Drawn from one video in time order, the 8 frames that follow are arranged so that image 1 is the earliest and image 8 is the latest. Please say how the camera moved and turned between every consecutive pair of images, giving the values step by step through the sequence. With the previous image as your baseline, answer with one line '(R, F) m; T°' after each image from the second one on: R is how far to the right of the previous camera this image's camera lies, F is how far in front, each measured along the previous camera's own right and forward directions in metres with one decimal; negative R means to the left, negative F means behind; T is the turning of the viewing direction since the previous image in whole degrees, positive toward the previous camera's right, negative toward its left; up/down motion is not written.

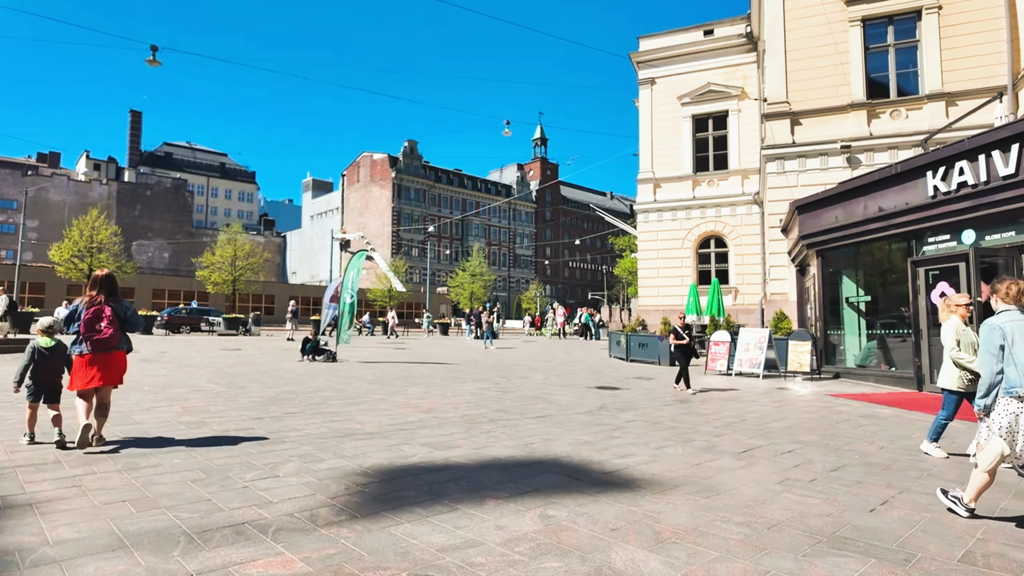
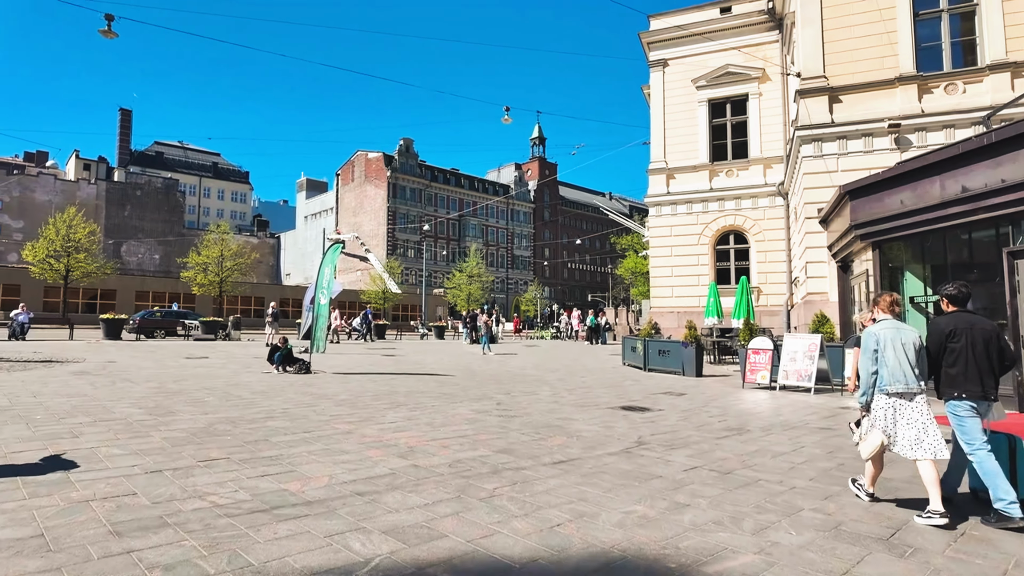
(-0.1, +2.2) m; 0°
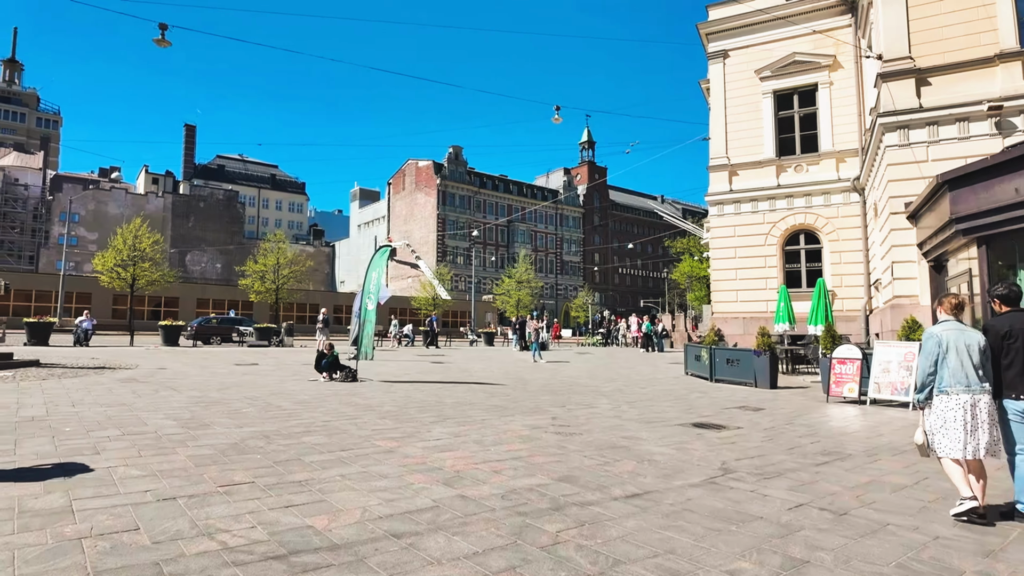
(-0.1, +0.8) m; -5°
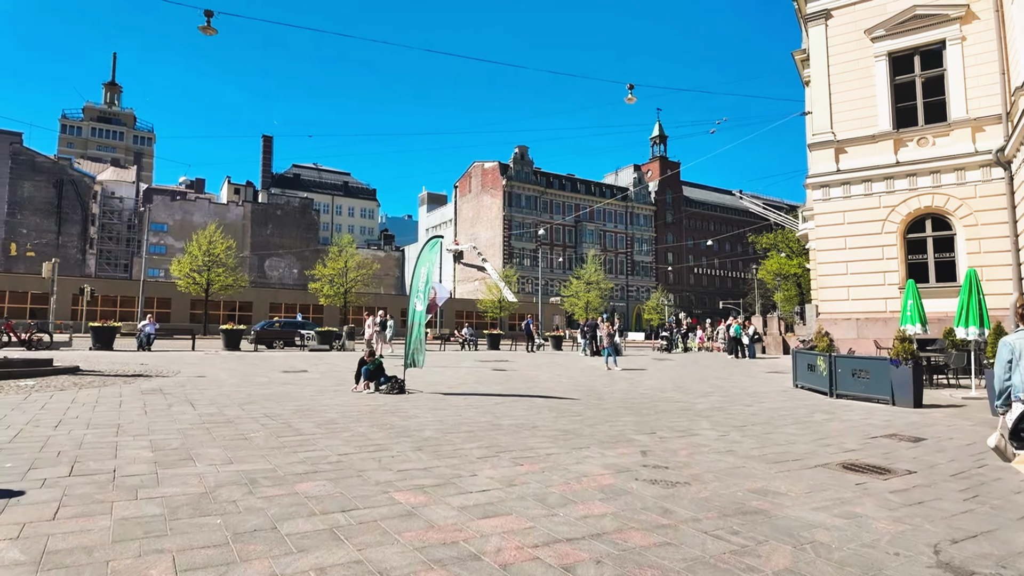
(-0.1, +2.0) m; -7°
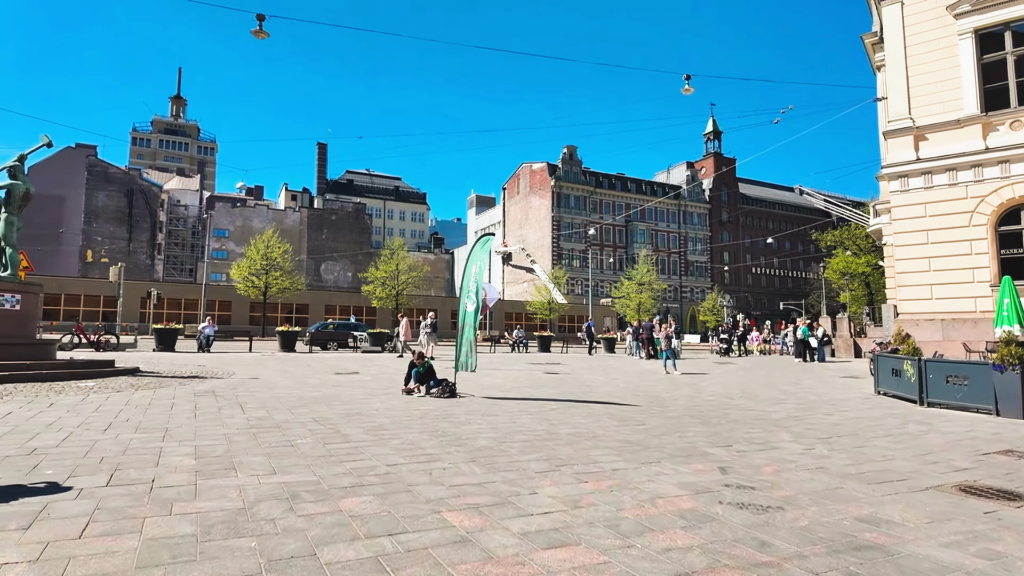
(-0.1, +0.5) m; -5°
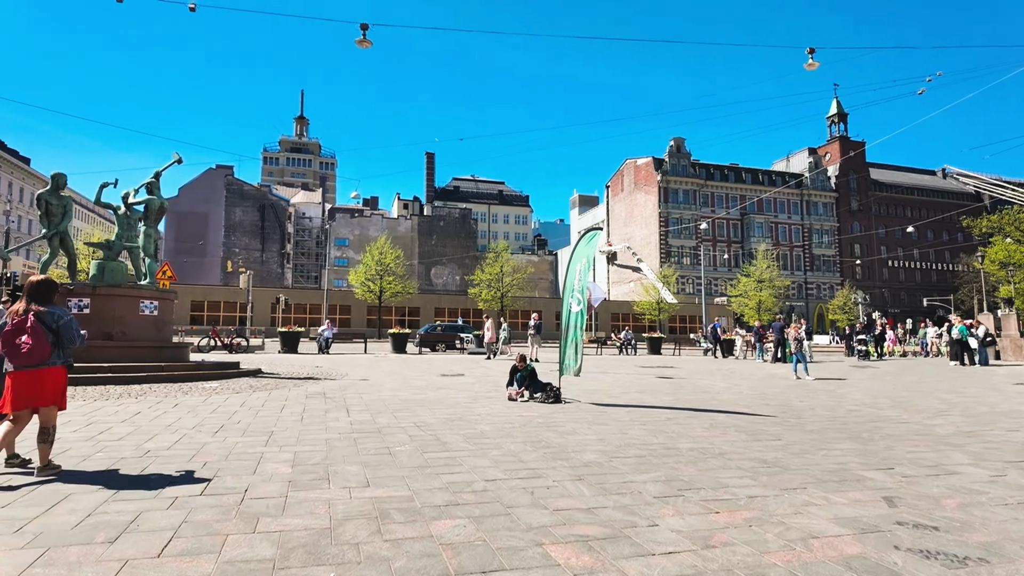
(0.0, +0.6) m; -10°
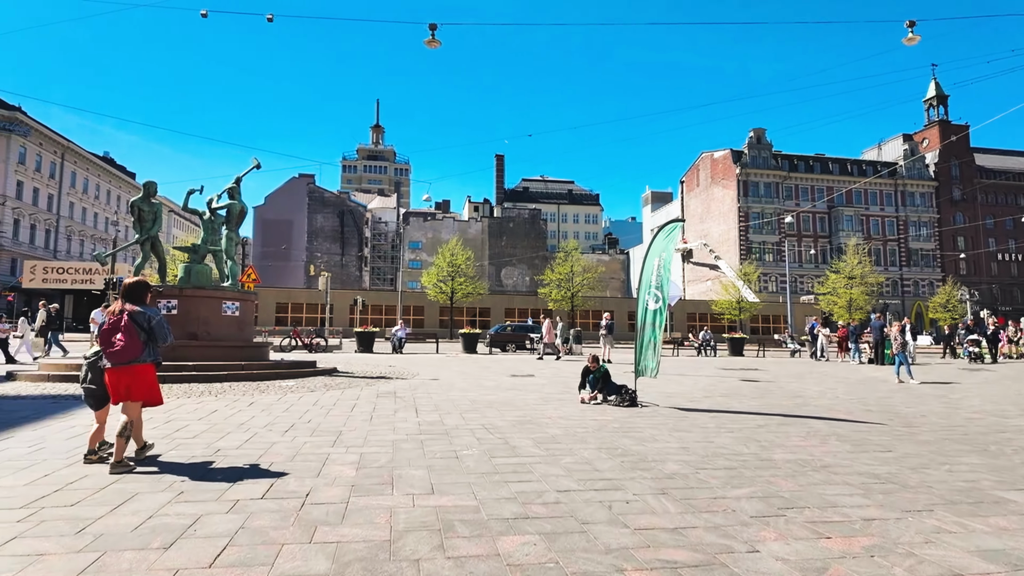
(0.0, +0.4) m; -7°
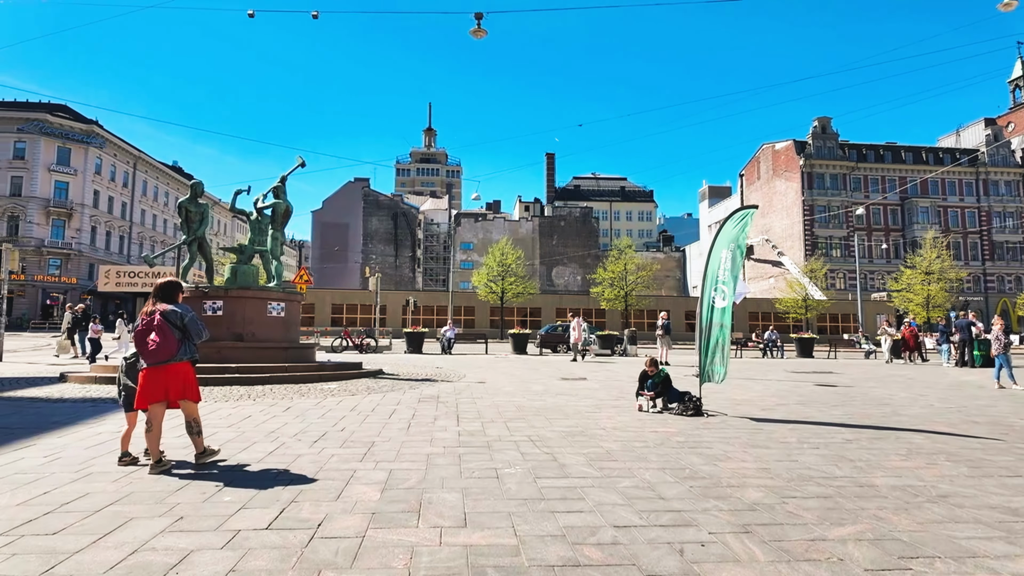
(0.0, +0.7) m; -5°
